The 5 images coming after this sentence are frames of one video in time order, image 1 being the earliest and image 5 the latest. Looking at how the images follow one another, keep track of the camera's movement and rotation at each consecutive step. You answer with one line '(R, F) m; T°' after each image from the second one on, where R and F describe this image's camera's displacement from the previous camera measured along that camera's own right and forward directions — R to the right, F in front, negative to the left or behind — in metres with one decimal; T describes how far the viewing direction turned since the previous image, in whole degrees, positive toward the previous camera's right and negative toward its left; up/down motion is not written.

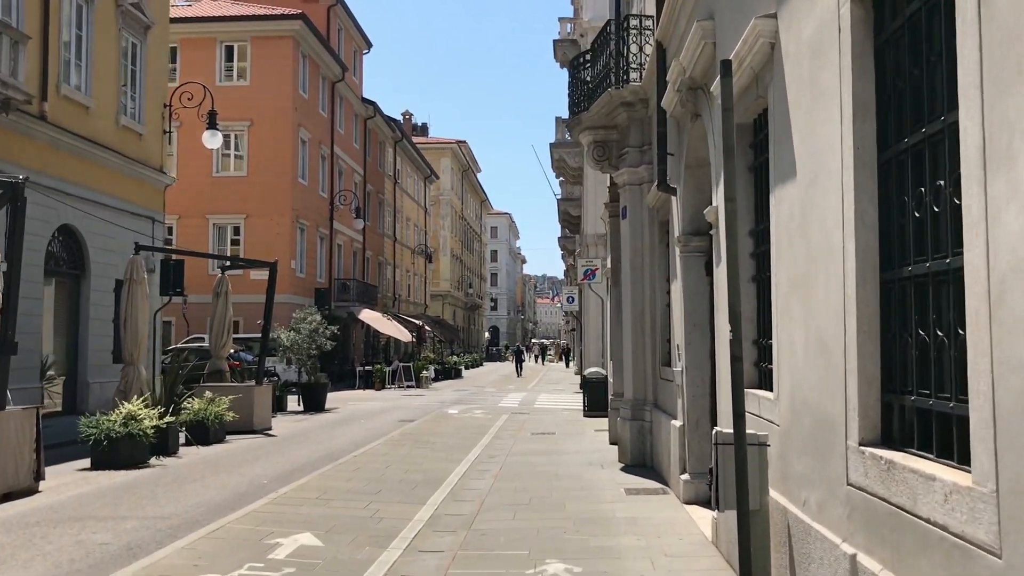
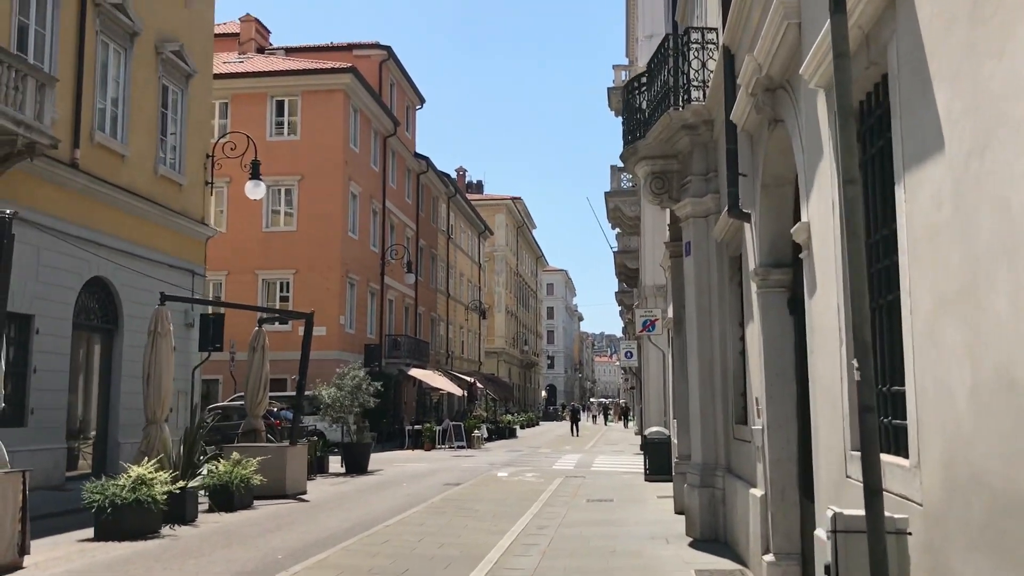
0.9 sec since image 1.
(+0.1, +1.2) m; -3°
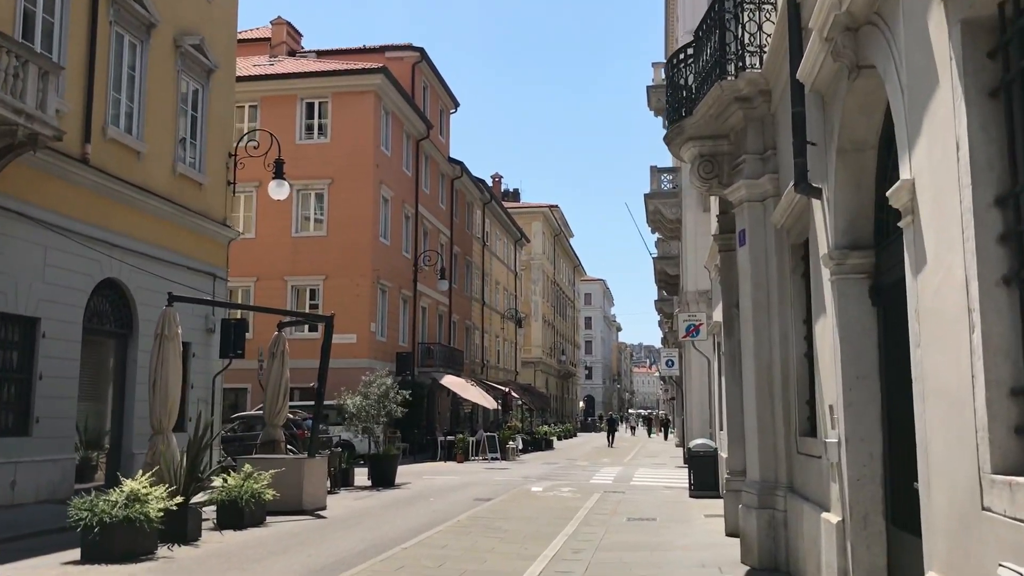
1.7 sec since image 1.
(+0.1, +1.1) m; -2°
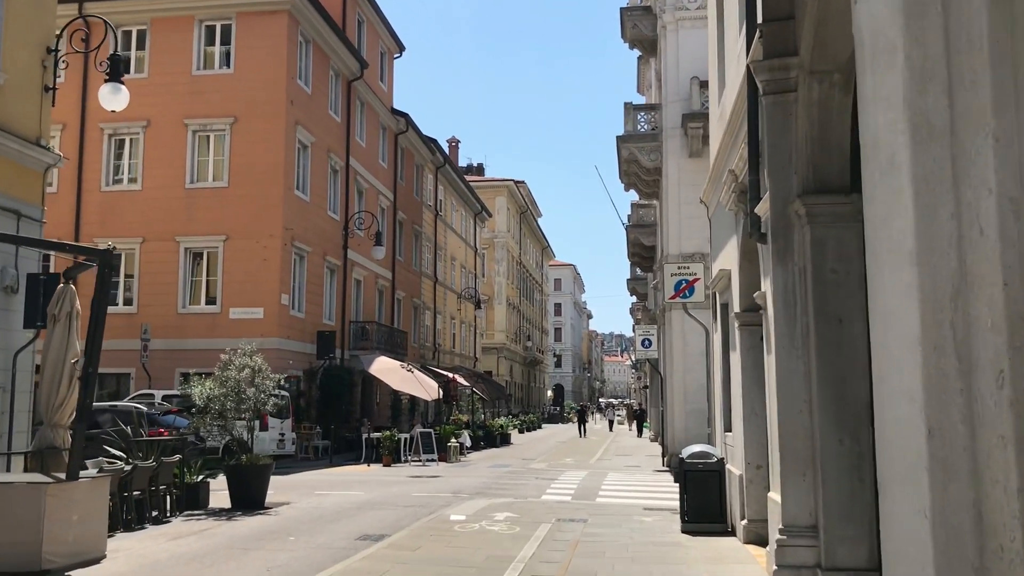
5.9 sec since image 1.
(+0.7, +5.4) m; +2°
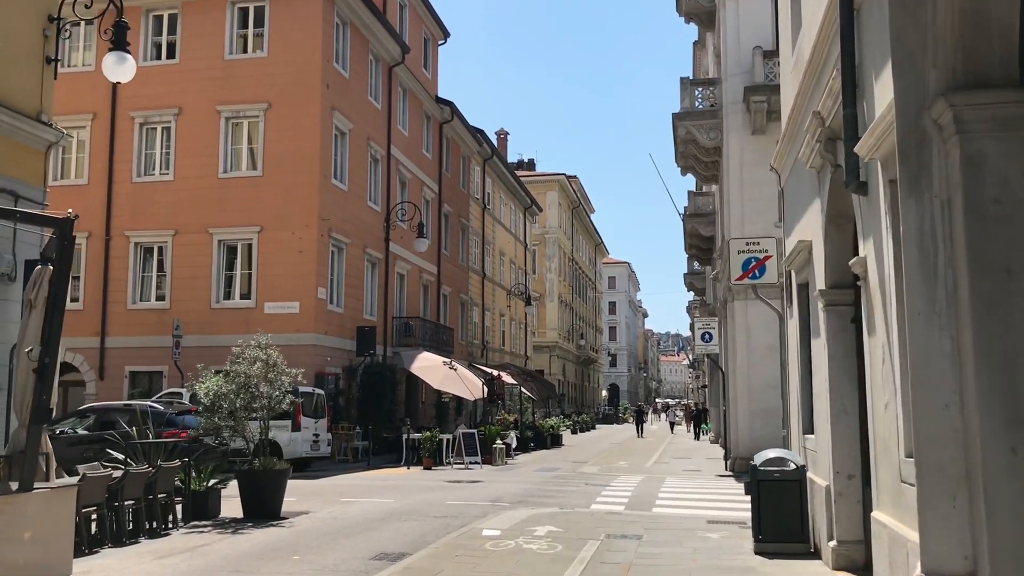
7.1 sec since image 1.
(+0.1, +1.6) m; -3°
